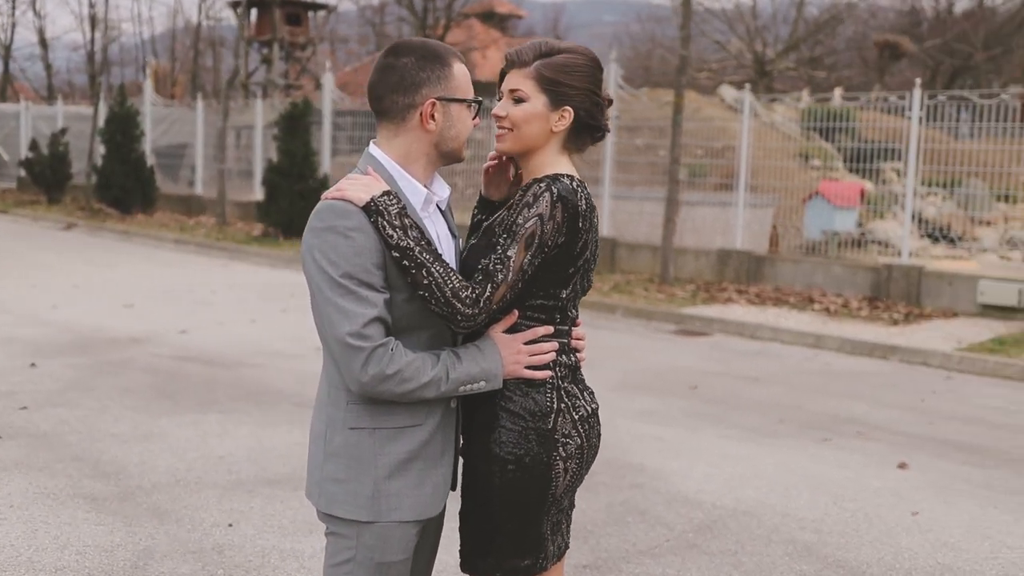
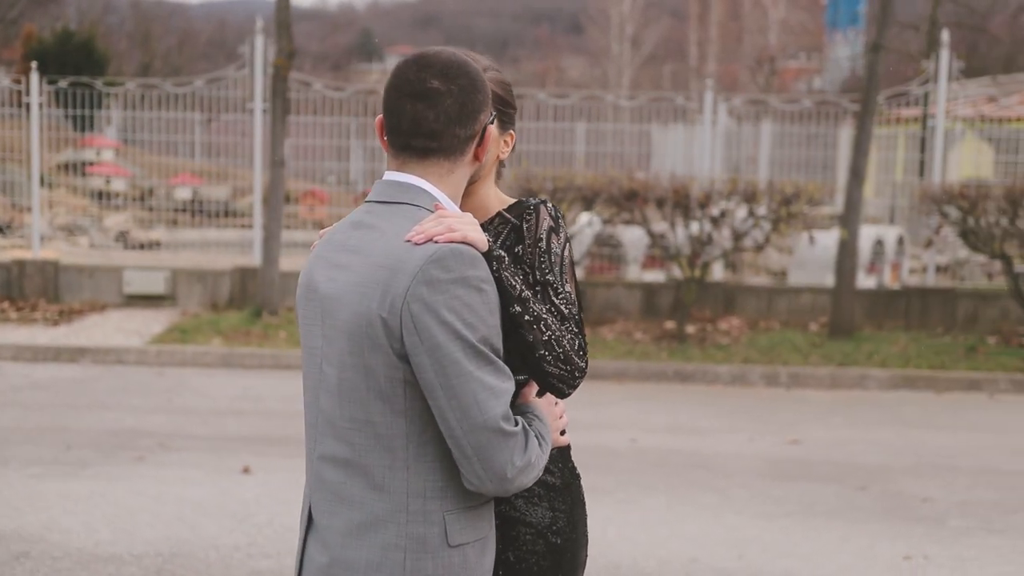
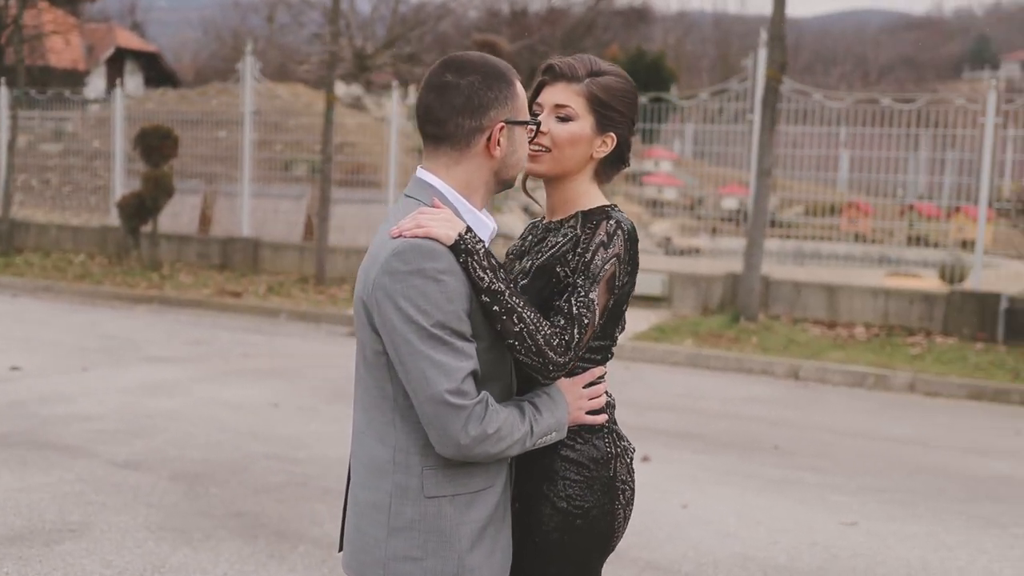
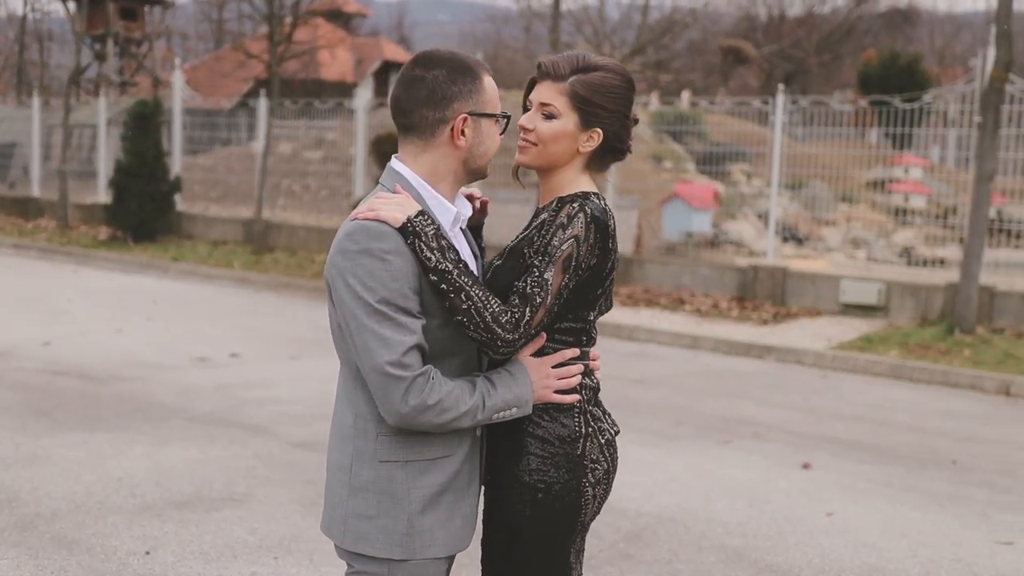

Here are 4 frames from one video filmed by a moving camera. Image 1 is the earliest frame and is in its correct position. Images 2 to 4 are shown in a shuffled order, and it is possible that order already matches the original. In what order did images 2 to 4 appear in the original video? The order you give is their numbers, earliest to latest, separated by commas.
4, 3, 2
